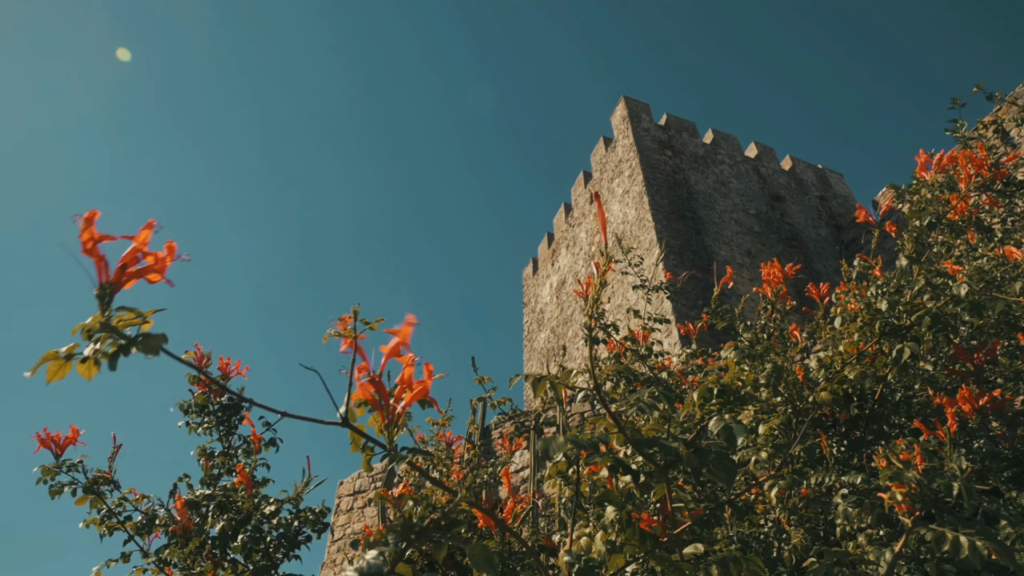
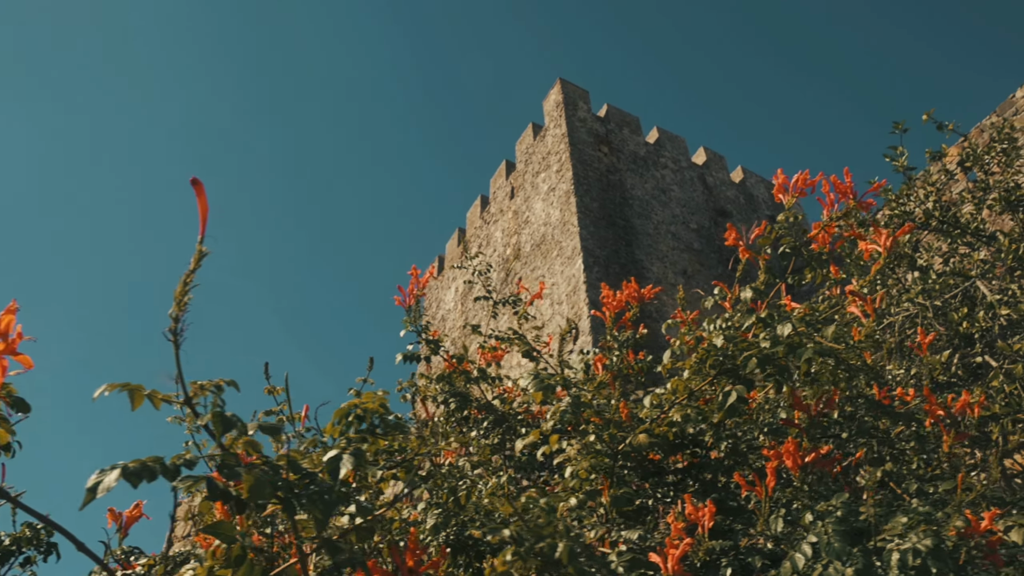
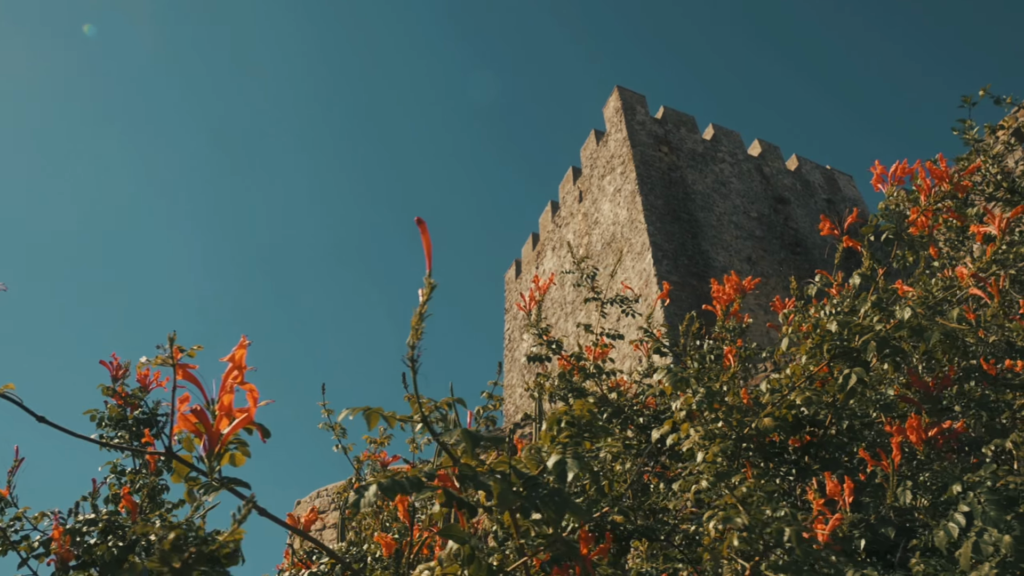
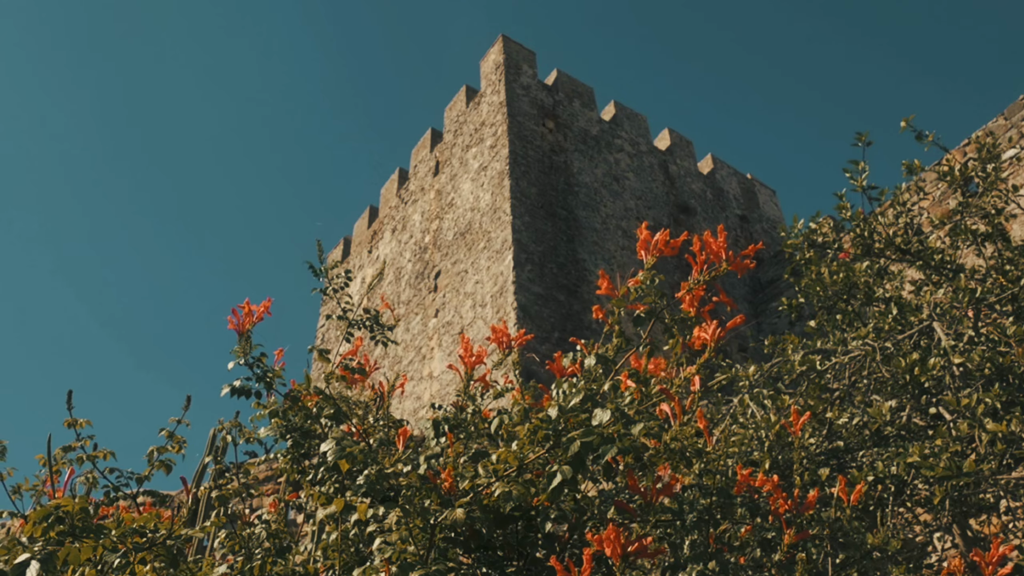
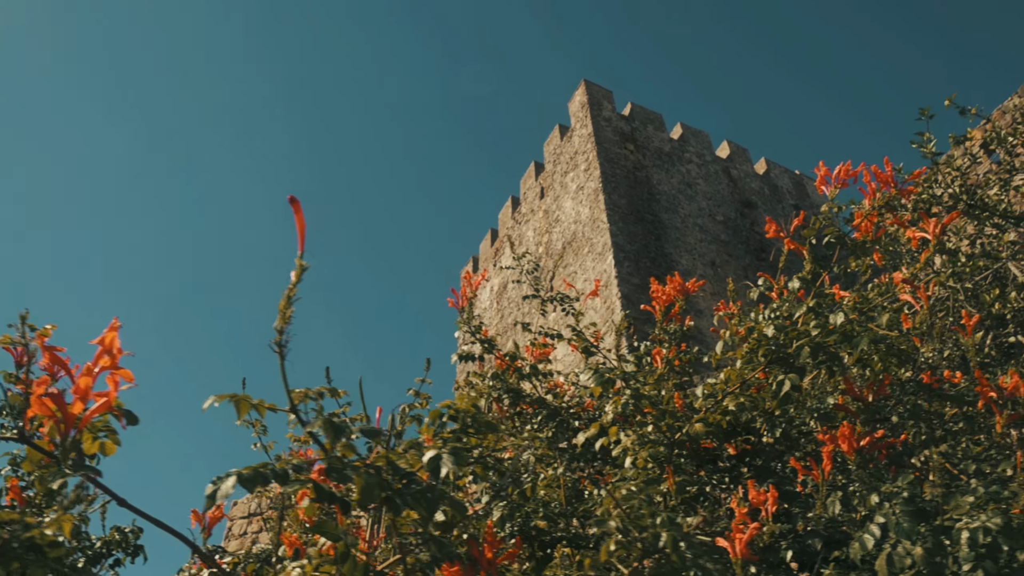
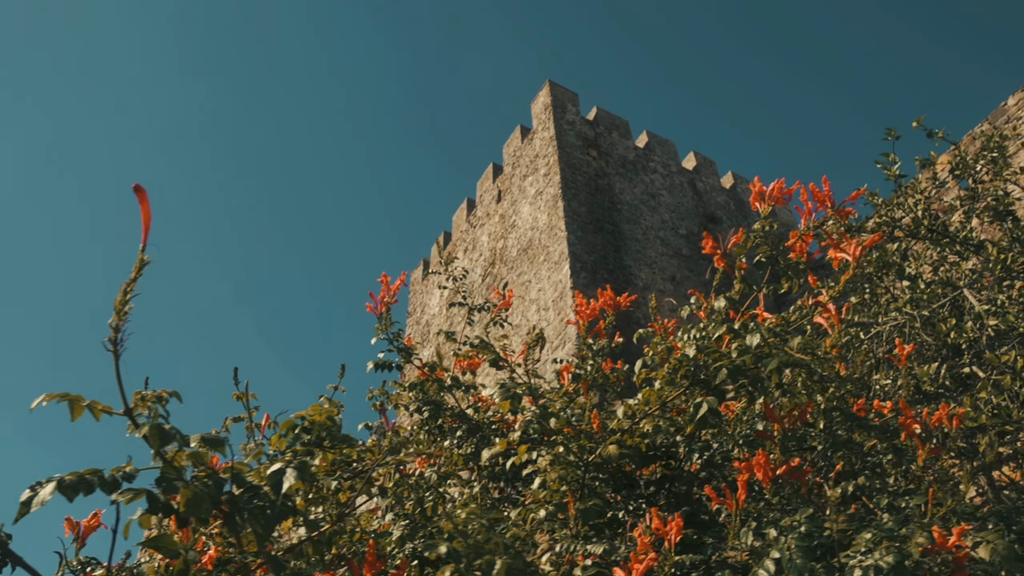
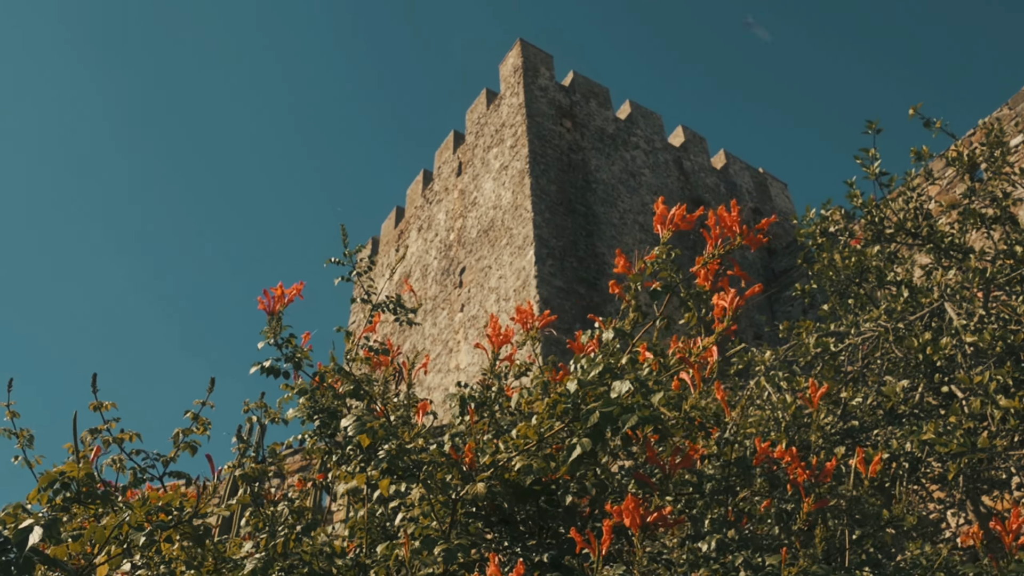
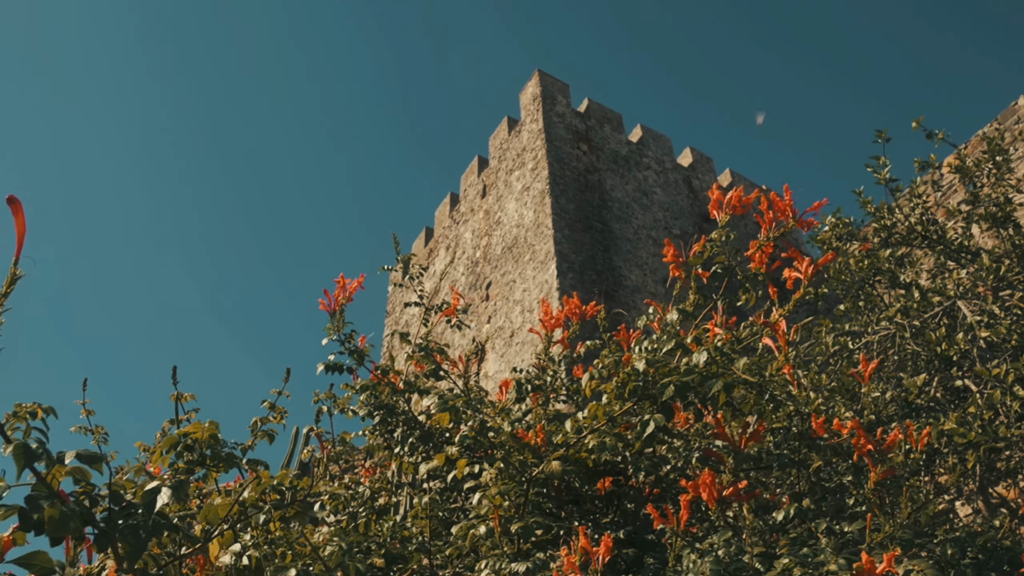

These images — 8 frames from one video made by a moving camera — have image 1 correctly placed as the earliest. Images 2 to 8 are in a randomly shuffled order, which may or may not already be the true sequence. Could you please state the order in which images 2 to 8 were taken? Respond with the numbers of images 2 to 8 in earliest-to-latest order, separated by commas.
3, 5, 2, 6, 8, 7, 4
